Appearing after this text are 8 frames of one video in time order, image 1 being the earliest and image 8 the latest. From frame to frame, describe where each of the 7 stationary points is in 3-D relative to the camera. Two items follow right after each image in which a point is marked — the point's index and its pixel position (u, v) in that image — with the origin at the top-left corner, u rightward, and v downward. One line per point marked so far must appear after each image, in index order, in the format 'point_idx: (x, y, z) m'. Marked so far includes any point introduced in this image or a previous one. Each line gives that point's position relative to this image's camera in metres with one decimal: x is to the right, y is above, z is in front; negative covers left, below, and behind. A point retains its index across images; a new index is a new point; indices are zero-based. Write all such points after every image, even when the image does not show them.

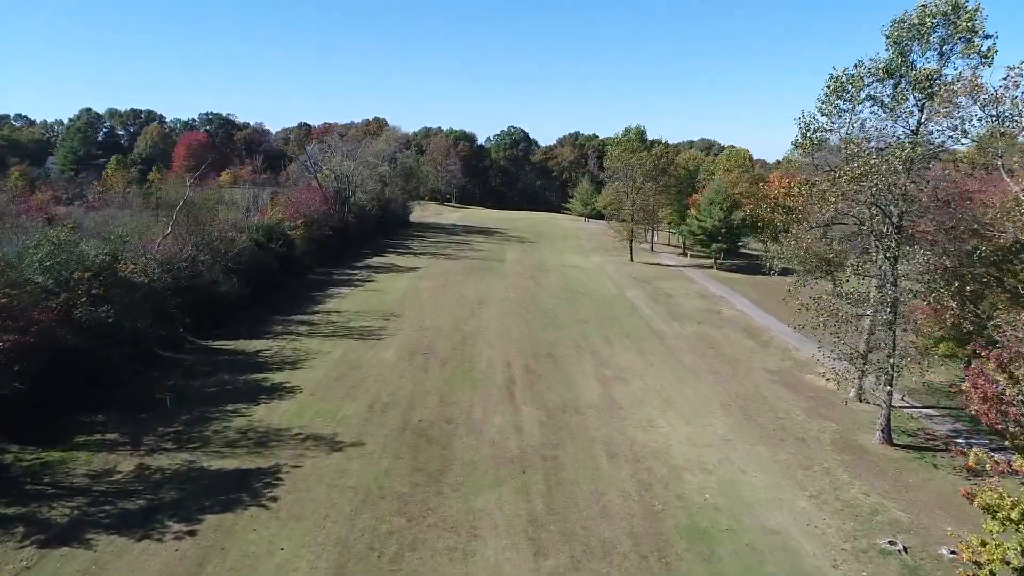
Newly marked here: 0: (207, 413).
0: (-6.9, -2.8, +16.4) m
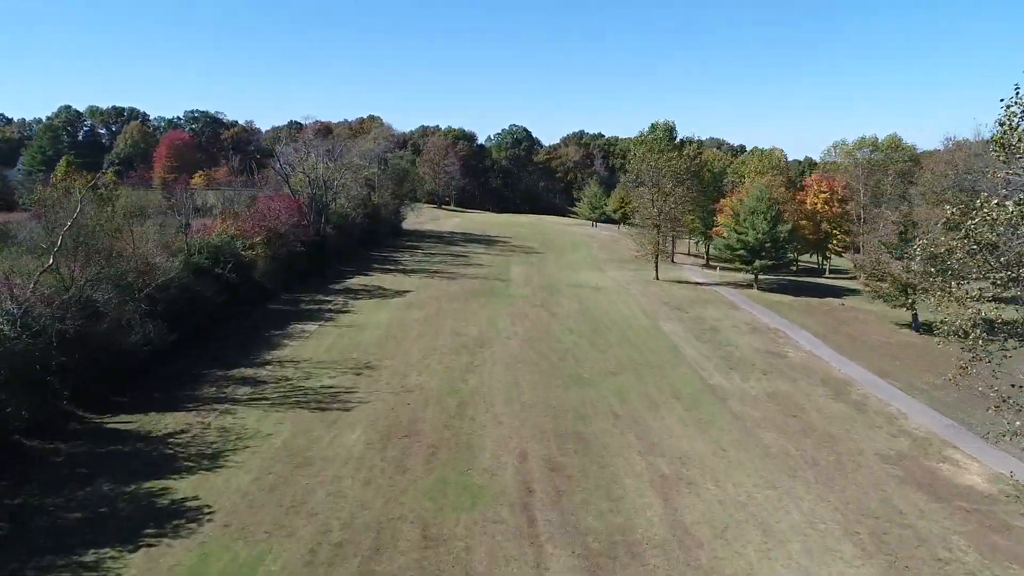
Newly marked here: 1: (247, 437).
0: (-6.5, -3.9, +10.2) m
1: (-5.5, -3.1, +15.1) m
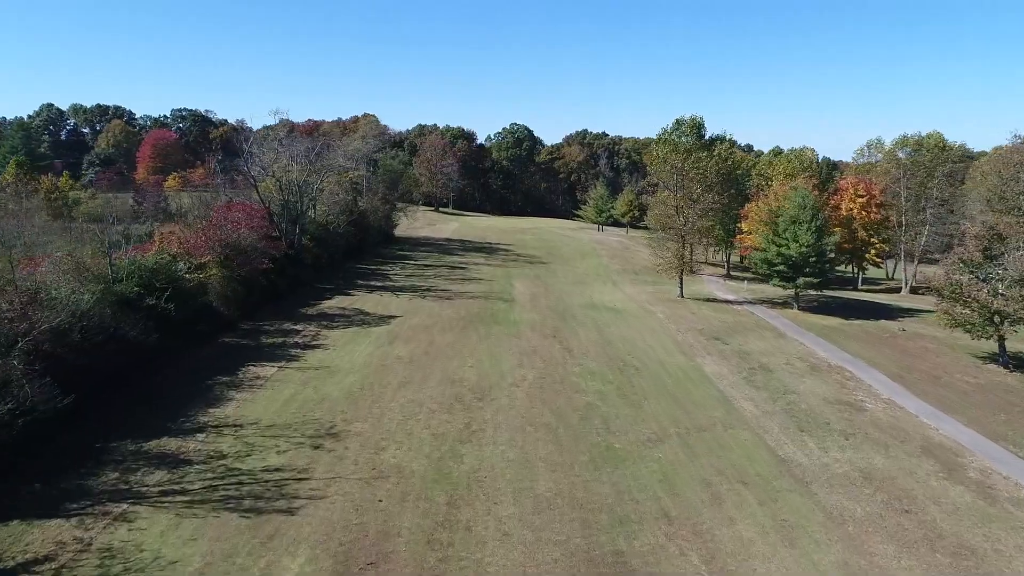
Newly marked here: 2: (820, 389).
0: (-6.3, -4.8, +5.5) m
1: (-5.3, -4.0, +10.4) m
2: (+8.4, -2.7, +19.7) m
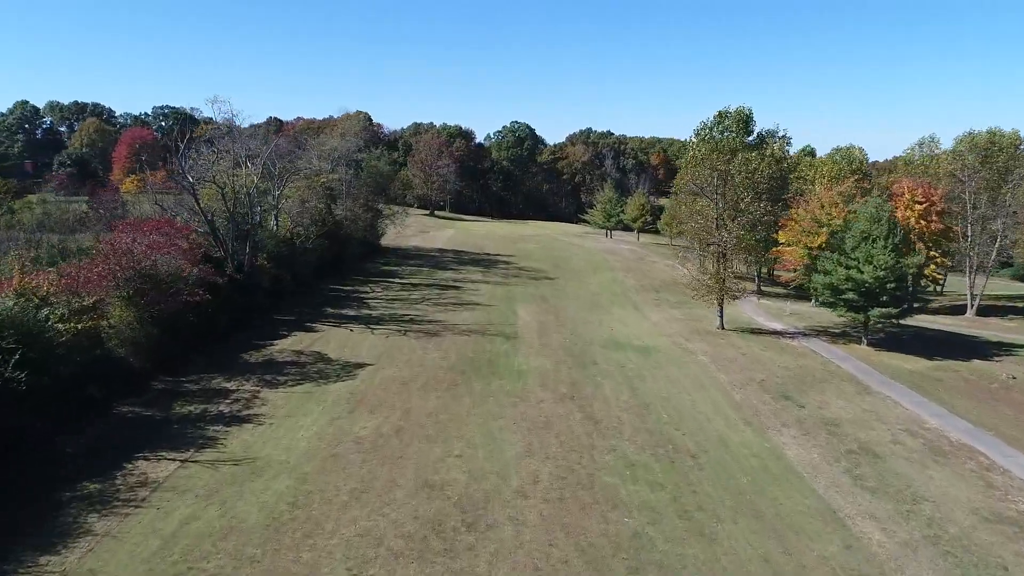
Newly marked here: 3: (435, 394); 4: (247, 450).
0: (-6.2, -5.9, -0.5) m
1: (-5.2, -5.1, +4.4) m
2: (+8.5, -3.8, +13.7) m
3: (-1.9, -2.6, +17.8) m
4: (-5.2, -3.2, +14.3) m
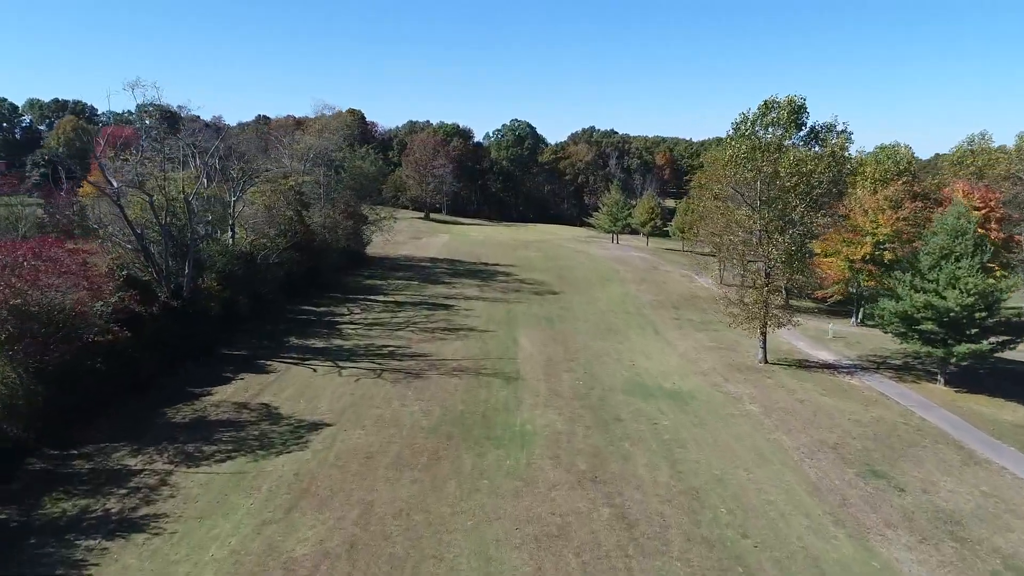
0: (-6.2, -6.7, -5.1) m
1: (-5.2, -5.9, -0.2) m
2: (+8.5, -4.6, +9.1) m
3: (-1.8, -3.4, +13.2) m
4: (-5.2, -4.0, +9.7) m
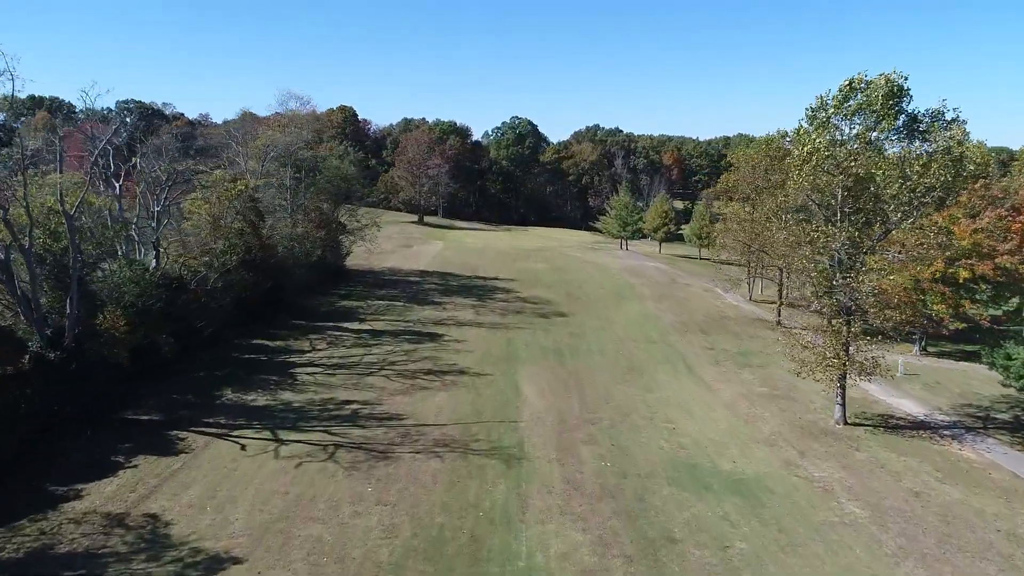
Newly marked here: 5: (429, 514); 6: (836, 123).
0: (-6.2, -7.7, -10.4) m
1: (-5.2, -6.8, -5.5) m
2: (+8.6, -5.6, +3.8) m
3: (-1.8, -4.3, +7.8) m
4: (-5.2, -4.9, +4.4) m
5: (-1.4, -3.7, +11.9) m
6: (+8.1, +4.2, +19.0) m
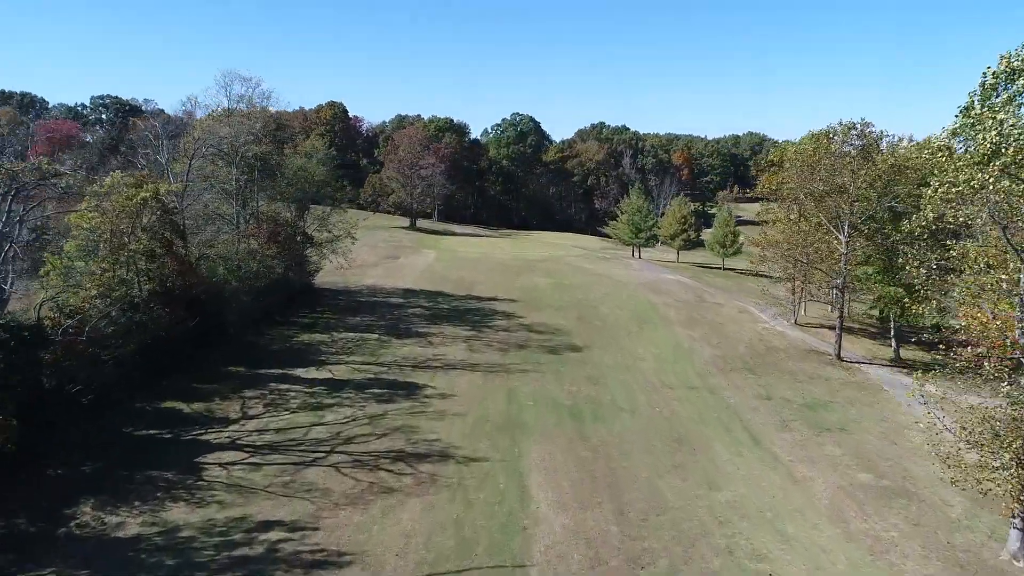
0: (-6.1, -8.7, -16.5) m
1: (-5.1, -7.8, -11.6) m
2: (+8.6, -6.6, -2.3) m
3: (-1.7, -5.3, +1.8) m
4: (-5.1, -5.9, -1.7) m
5: (-1.3, -4.7, +5.8) m
6: (+8.2, +3.2, +13.0) m
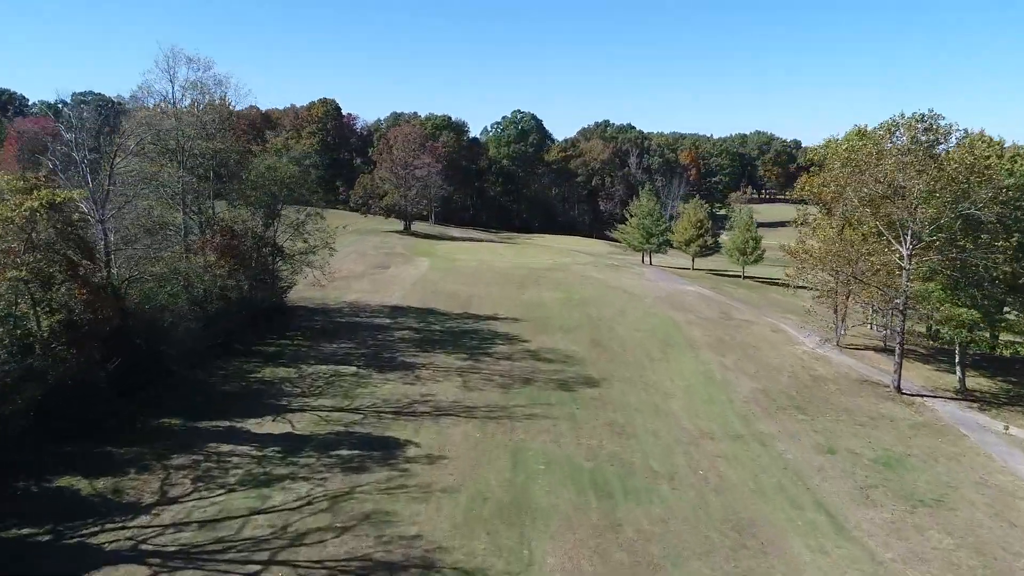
0: (-6.0, -9.4, -20.6) m
1: (-4.9, -8.5, -15.7) m
2: (+8.8, -7.3, -6.4) m
3: (-1.6, -6.0, -2.3) m
4: (-4.9, -6.6, -5.8) m
5: (-1.2, -5.4, +1.7) m
6: (+8.3, +2.5, +8.9) m
